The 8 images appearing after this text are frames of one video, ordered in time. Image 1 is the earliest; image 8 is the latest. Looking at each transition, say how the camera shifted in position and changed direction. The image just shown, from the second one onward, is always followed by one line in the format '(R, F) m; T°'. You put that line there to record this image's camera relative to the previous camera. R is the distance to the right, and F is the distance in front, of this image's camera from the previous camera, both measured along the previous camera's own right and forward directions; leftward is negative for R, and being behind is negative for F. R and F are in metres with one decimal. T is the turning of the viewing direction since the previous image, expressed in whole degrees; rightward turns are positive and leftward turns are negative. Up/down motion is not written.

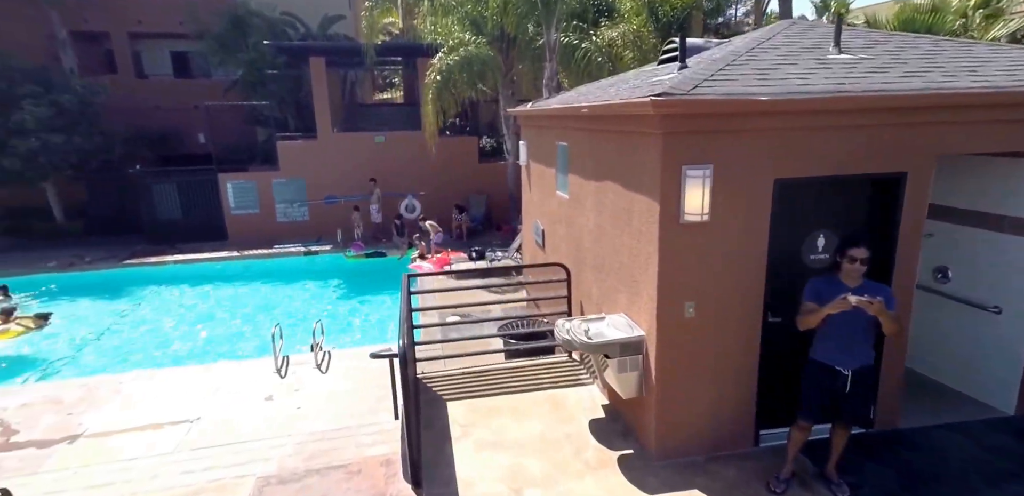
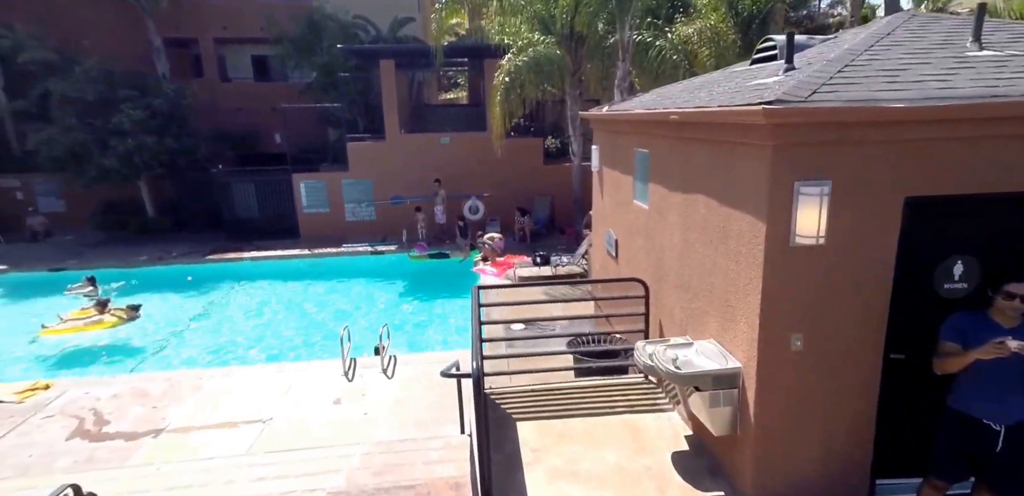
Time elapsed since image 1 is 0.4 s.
(-0.3, +0.2) m; -6°
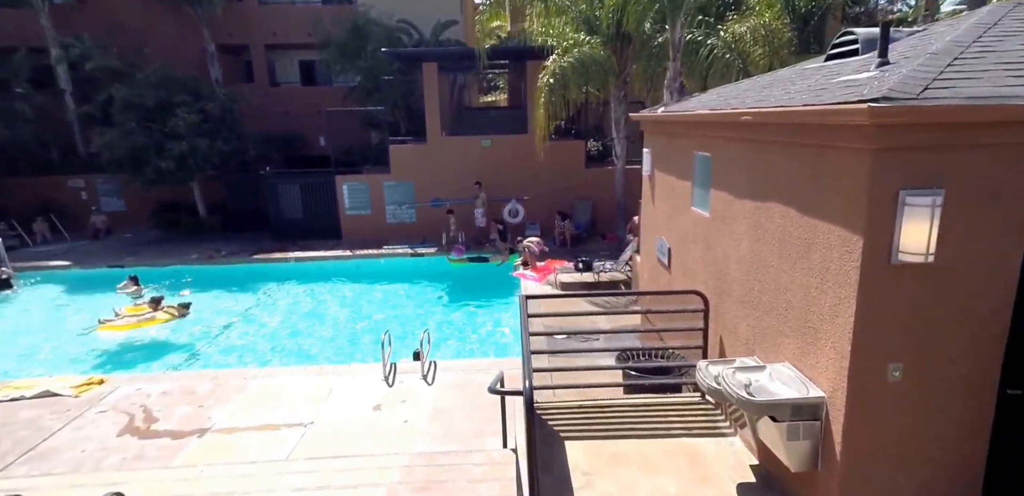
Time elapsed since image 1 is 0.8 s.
(-0.2, +0.2) m; -4°
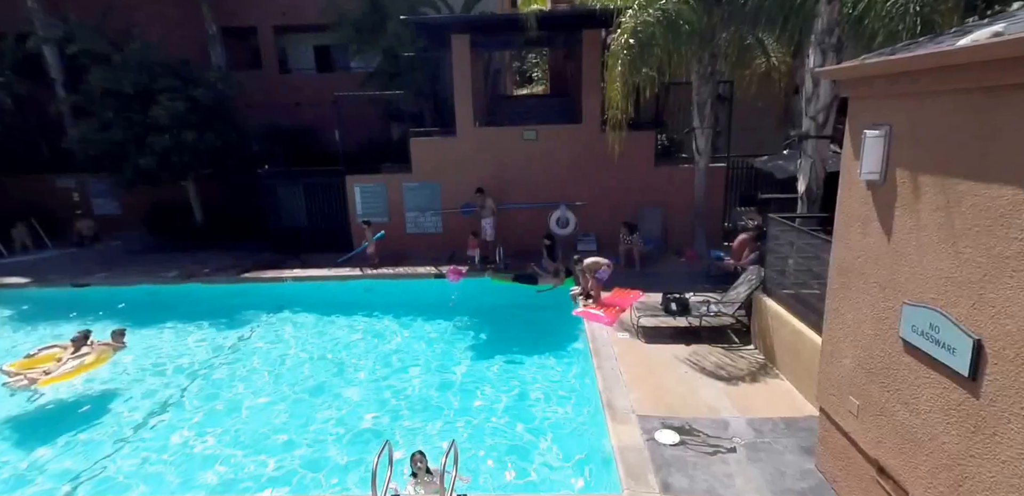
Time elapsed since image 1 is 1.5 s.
(-0.7, +2.8) m; -3°
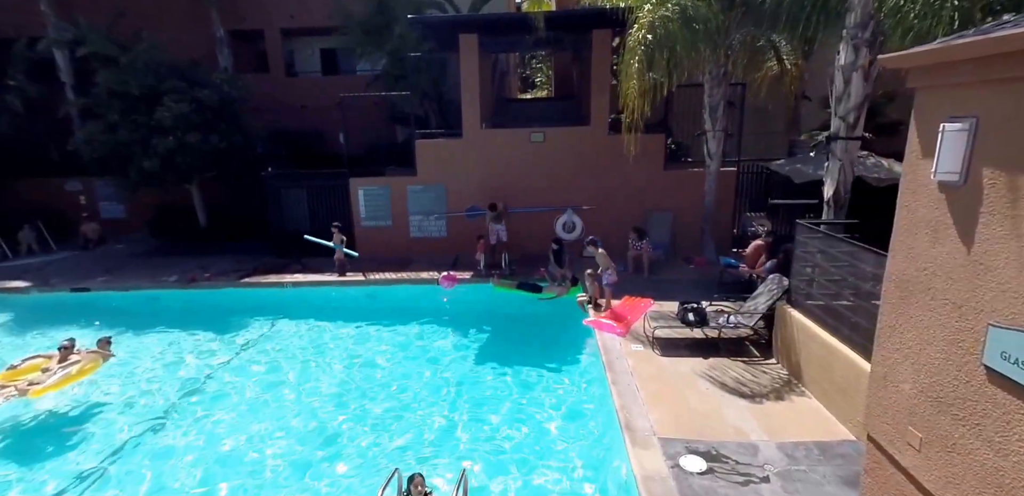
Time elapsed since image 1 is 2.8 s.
(-0.1, +0.3) m; -1°
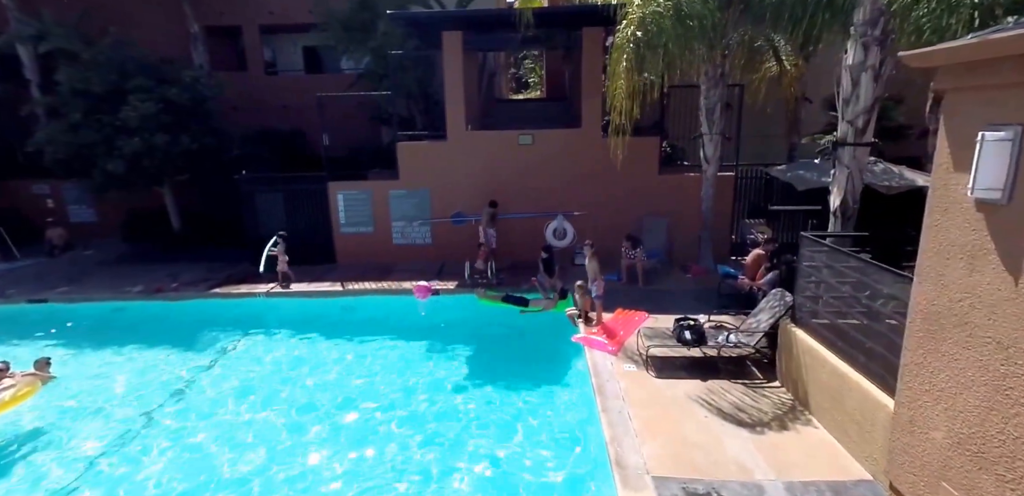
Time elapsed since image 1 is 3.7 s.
(+0.1, +0.5) m; +1°
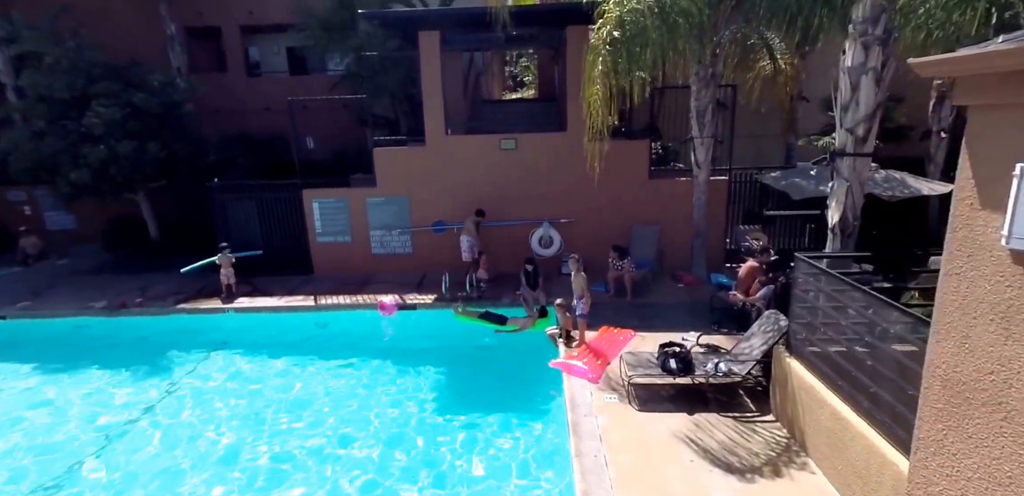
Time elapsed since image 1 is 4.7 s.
(+0.4, +0.5) m; 0°
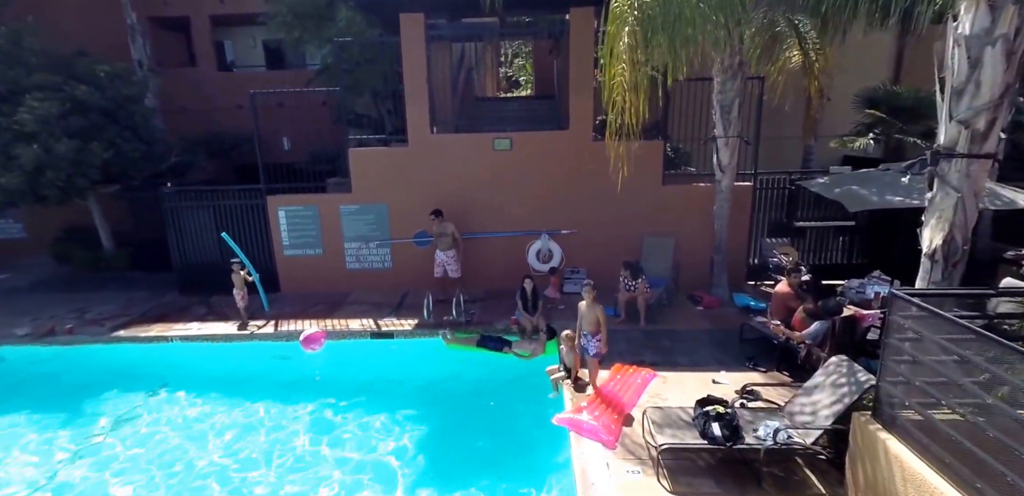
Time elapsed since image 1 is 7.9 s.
(0.0, +1.2) m; +1°
